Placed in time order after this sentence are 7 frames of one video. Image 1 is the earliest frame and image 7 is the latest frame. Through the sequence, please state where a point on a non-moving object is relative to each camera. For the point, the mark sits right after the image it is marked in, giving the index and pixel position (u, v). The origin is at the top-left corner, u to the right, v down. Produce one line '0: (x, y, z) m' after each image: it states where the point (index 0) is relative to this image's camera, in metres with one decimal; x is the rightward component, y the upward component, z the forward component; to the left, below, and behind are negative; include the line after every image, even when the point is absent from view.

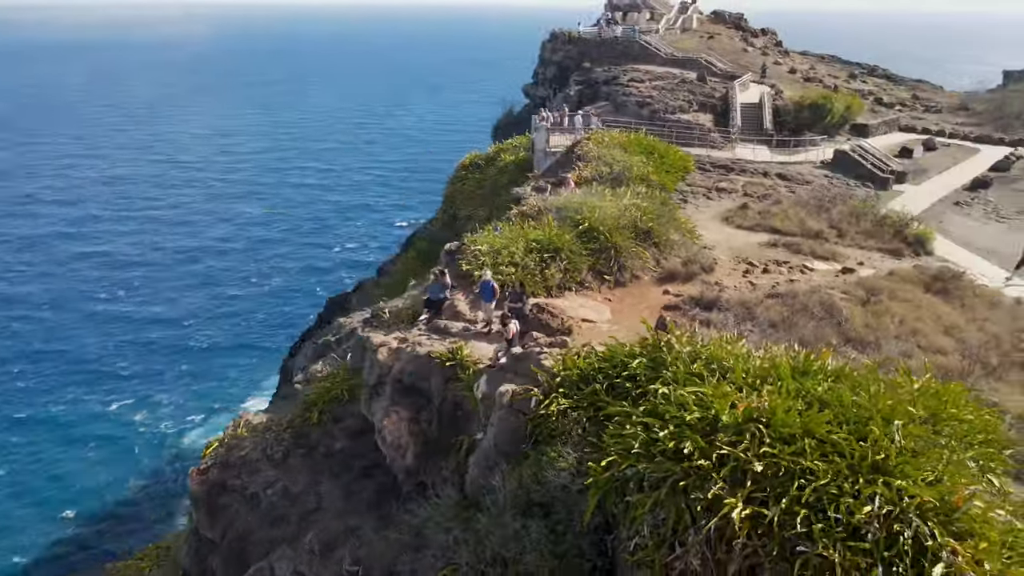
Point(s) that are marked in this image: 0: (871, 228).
0: (+5.0, +0.8, +10.1) m
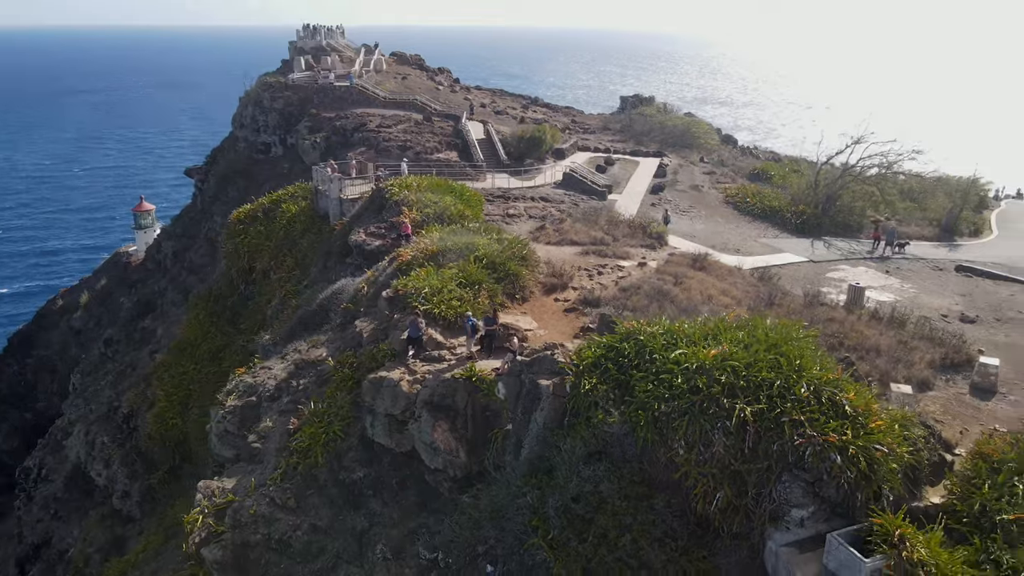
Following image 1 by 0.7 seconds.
0: (+2.2, +1.1, +13.9) m
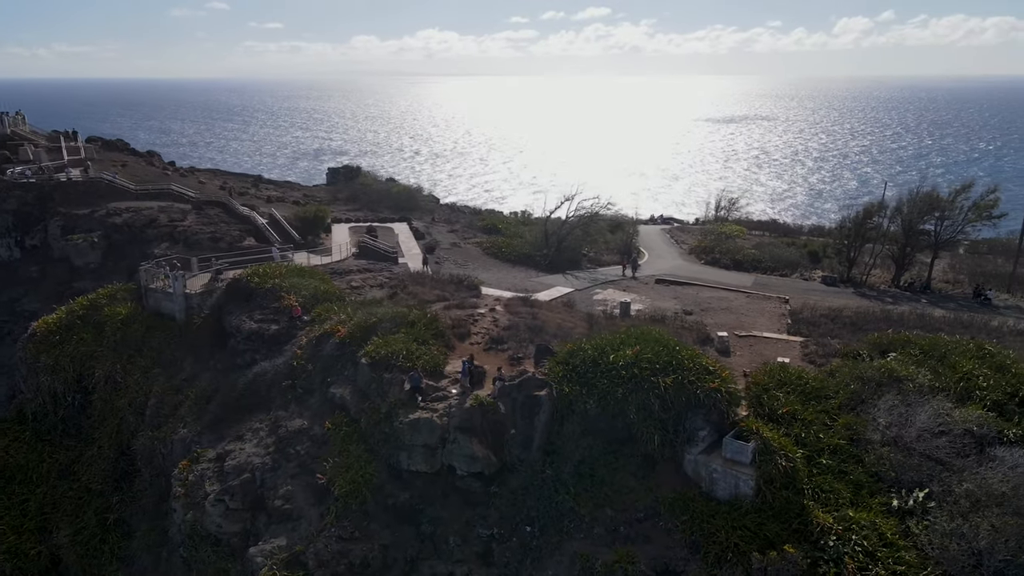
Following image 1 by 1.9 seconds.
0: (-1.4, 0.0, +17.6) m
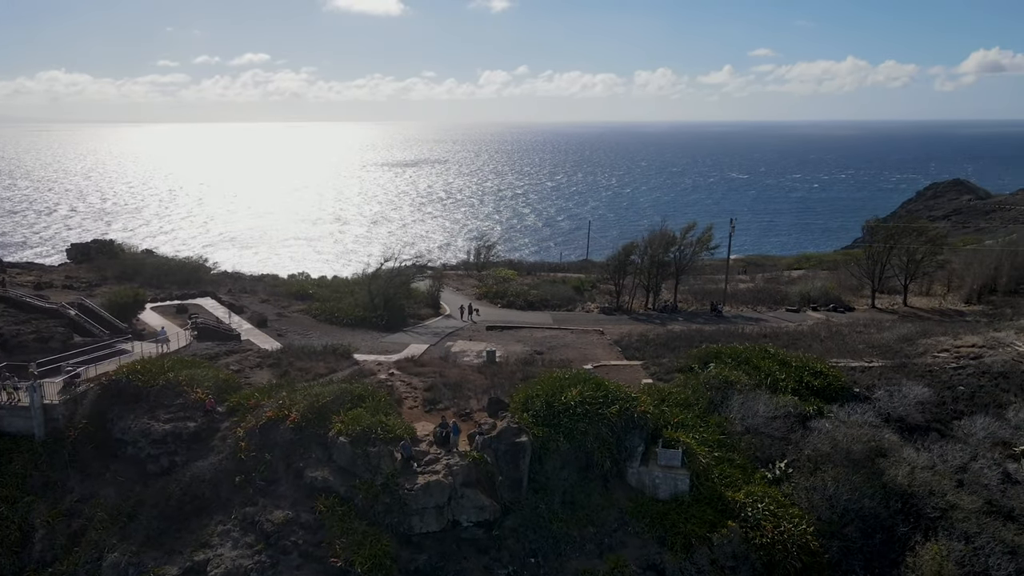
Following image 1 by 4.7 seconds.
0: (-4.4, -1.7, +17.8) m
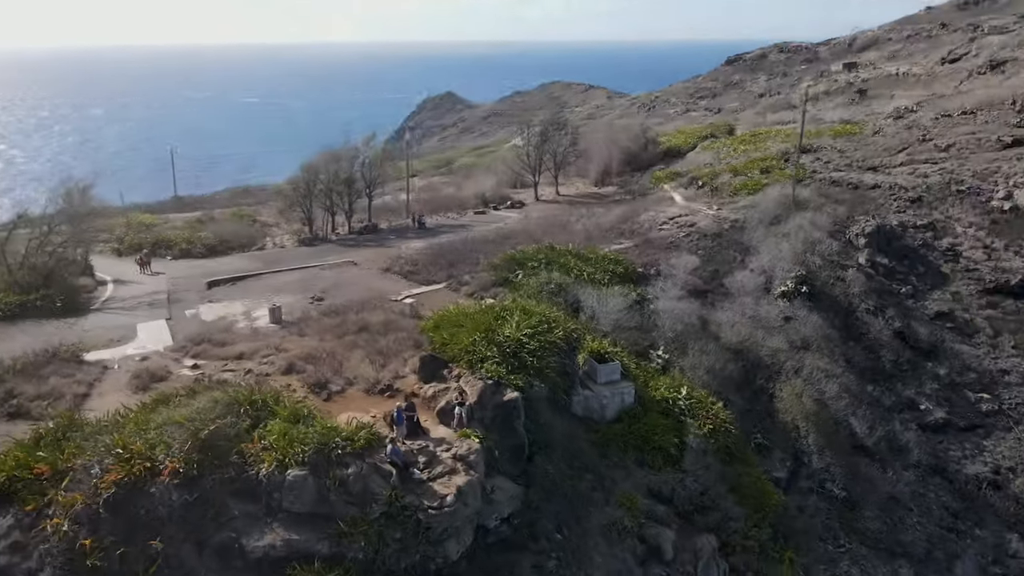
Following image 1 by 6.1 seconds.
0: (-7.0, -1.2, +11.3) m
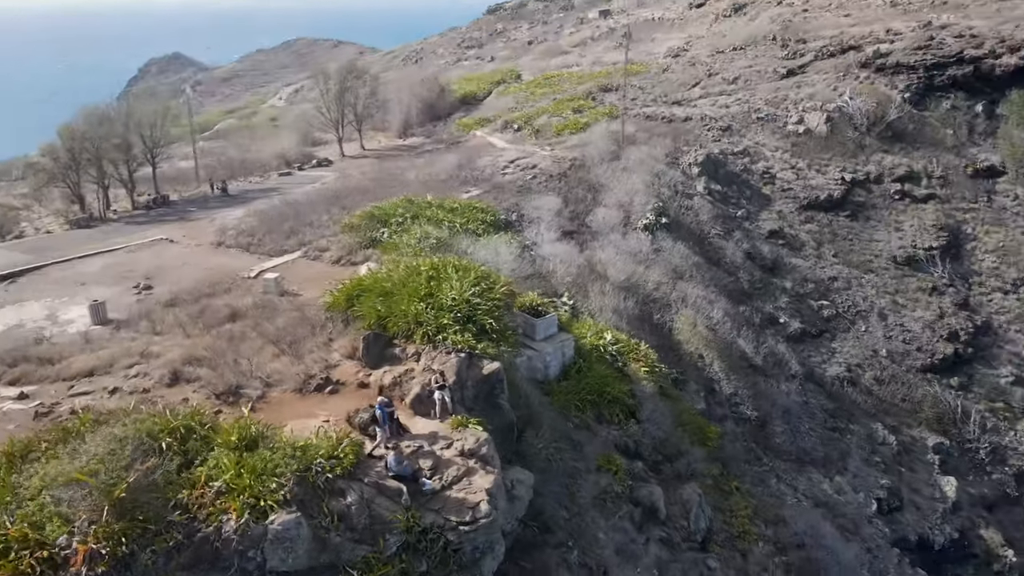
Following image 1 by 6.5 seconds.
0: (-7.4, -1.5, +7.5) m
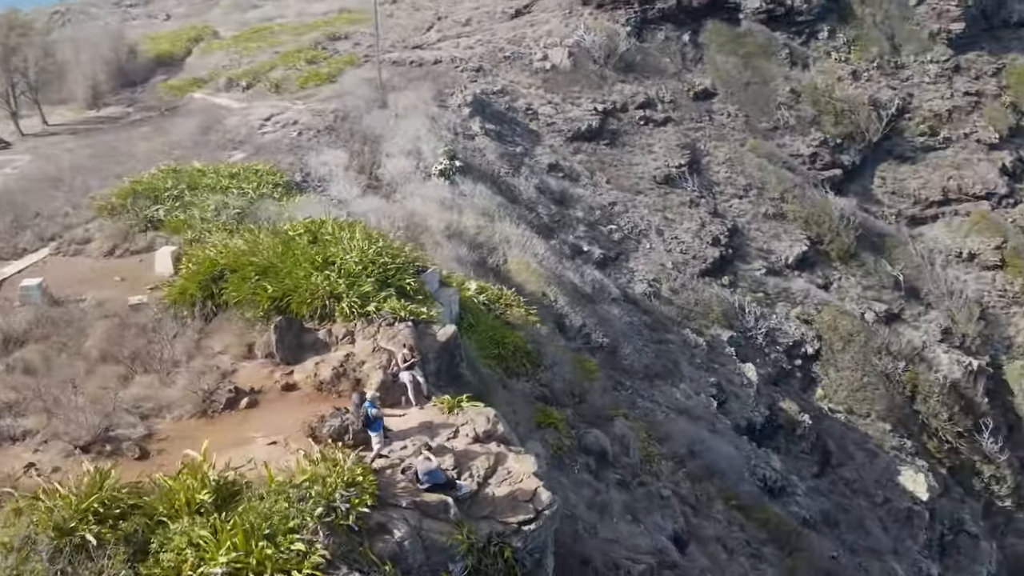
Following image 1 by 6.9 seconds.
0: (-6.9, -2.2, +3.5) m
